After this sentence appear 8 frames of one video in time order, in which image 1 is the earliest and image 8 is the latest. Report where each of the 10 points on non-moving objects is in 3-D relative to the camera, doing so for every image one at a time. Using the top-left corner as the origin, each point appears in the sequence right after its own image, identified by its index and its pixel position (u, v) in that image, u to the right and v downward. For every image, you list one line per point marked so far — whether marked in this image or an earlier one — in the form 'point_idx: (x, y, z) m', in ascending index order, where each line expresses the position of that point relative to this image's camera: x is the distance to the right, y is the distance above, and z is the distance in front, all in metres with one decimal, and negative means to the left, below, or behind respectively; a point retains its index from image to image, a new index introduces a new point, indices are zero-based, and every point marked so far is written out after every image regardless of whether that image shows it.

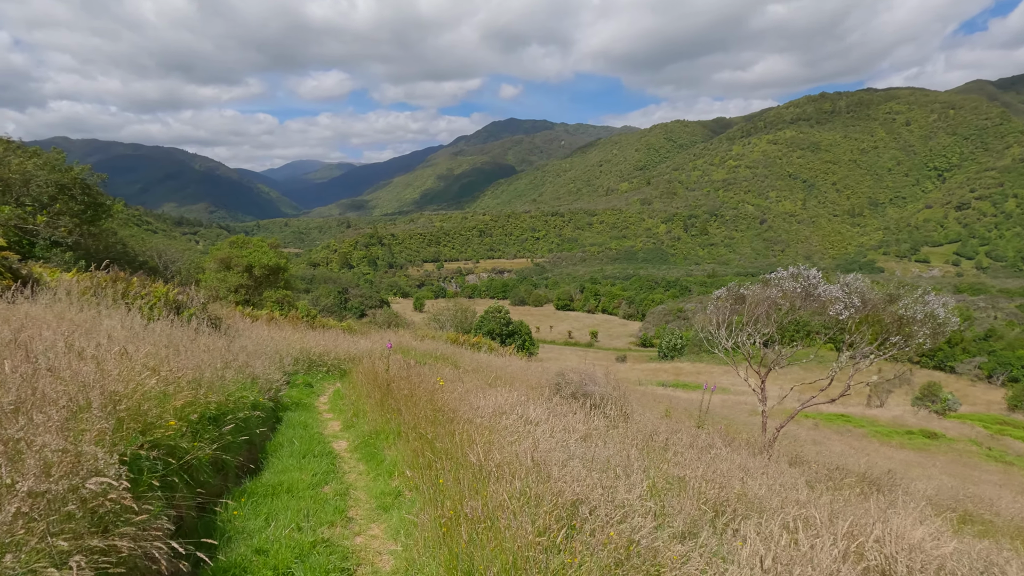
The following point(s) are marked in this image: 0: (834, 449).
0: (+5.6, -2.8, +9.3) m
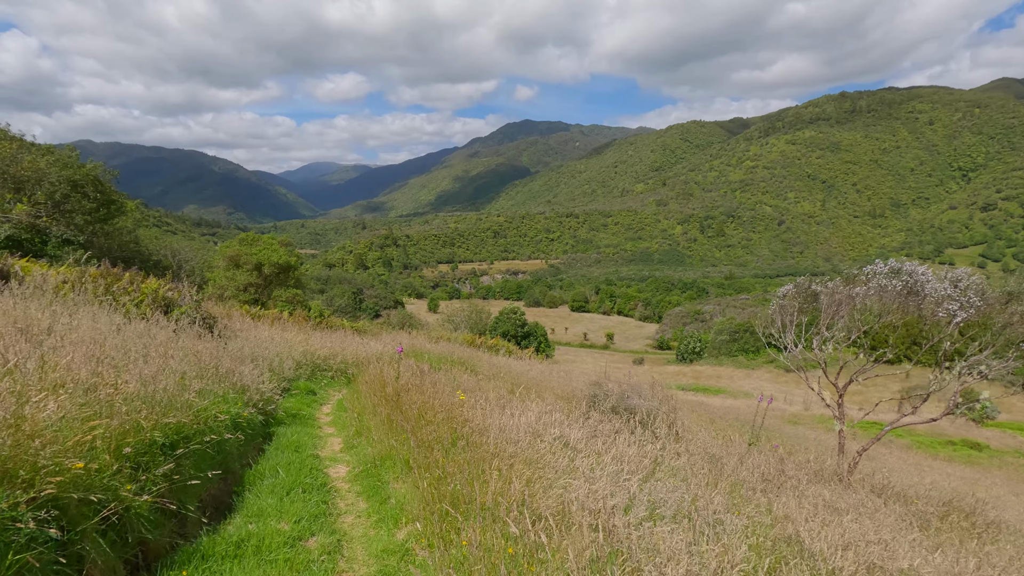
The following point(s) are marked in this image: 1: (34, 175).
0: (+5.9, -2.8, +8.3) m
1: (-16.8, +3.9, +18.9) m
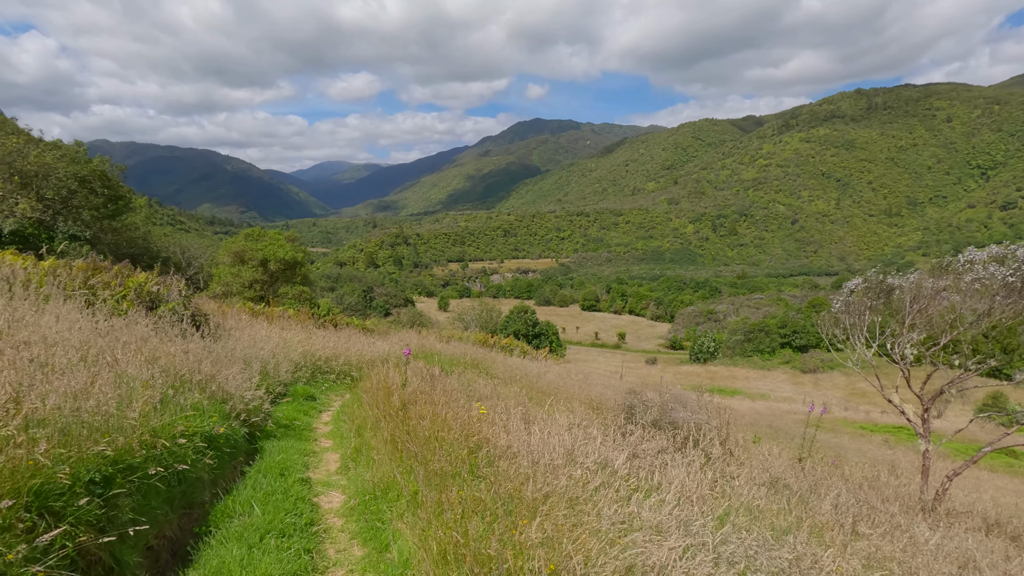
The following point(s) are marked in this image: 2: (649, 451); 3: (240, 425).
0: (+6.2, -2.7, +7.6) m
1: (-16.3, +4.1, +18.6) m
2: (+0.9, -1.0, +3.5) m
3: (-1.8, -0.9, +3.6) m
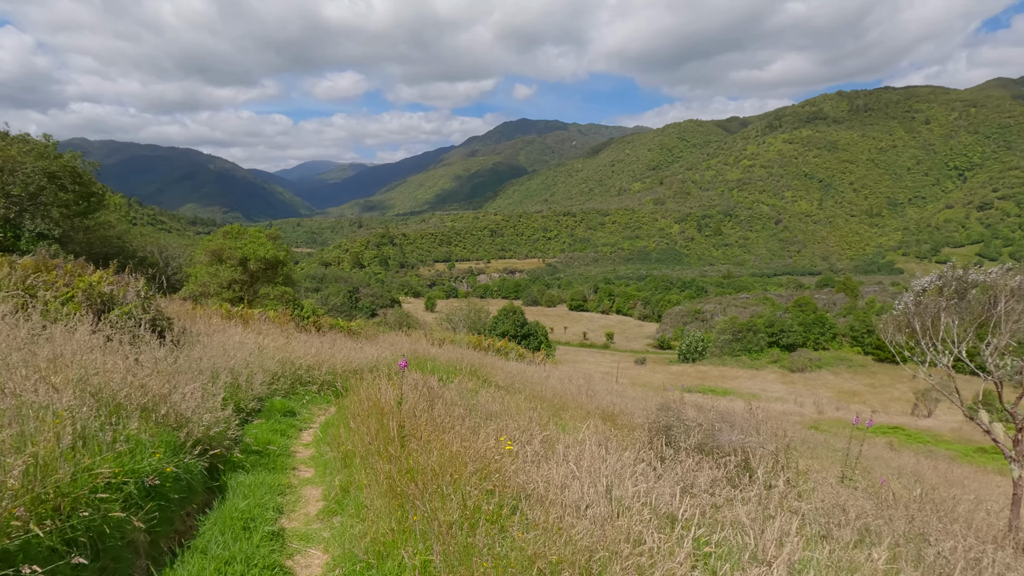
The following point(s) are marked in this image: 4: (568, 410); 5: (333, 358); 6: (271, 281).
0: (+6.2, -2.7, +7.1) m
1: (-16.6, +4.0, +17.5) m
2: (+1.0, -1.0, +2.8) m
3: (-1.7, -0.9, +2.9) m
4: (+0.5, -1.2, +5.2) m
5: (-2.1, -0.8, +6.2) m
6: (-8.2, +0.3, +18.3) m
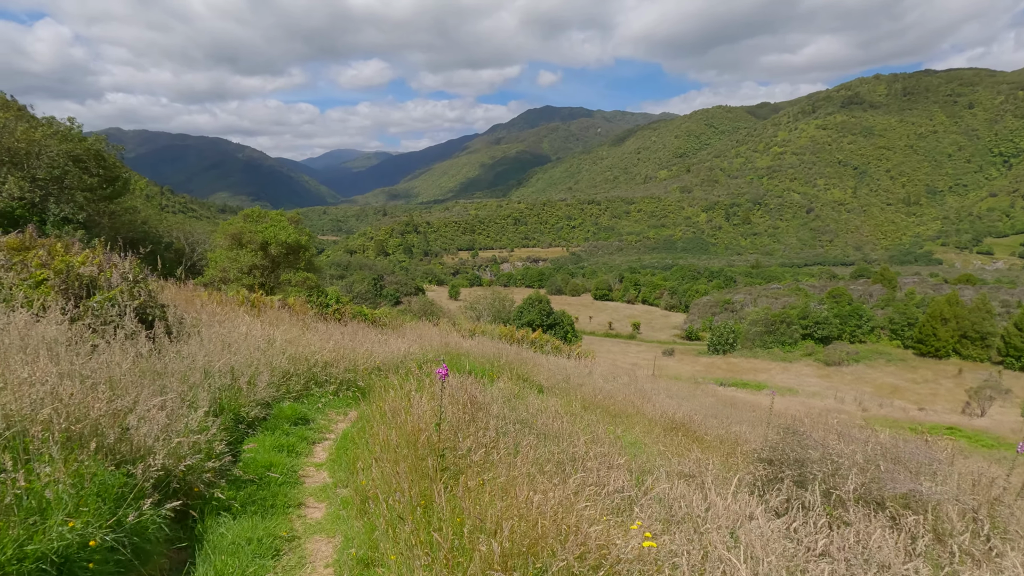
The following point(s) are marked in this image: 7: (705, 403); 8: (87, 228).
0: (+6.7, -2.6, +5.9) m
1: (-15.5, +4.5, +17.2) m
2: (+1.3, -1.0, +1.9) m
3: (-1.3, -0.8, +2.0) m
4: (+1.0, -1.1, +4.2) m
5: (-1.6, -0.6, +5.3) m
6: (-7.2, +0.7, +17.7) m
7: (+3.1, -1.9, +8.8) m
8: (-15.0, +2.1, +18.8) m
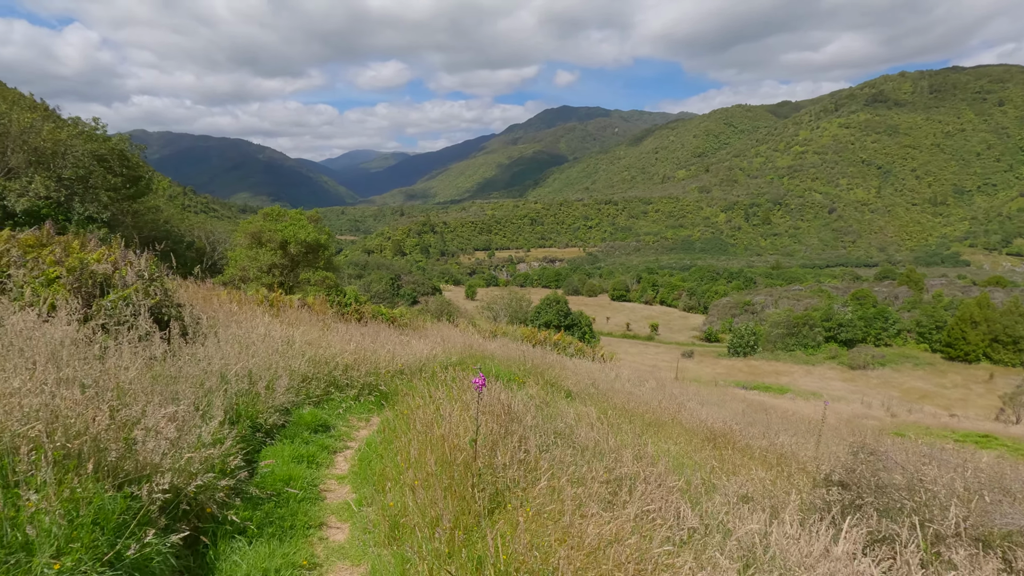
0: (+7.0, -2.6, +5.5) m
1: (-14.9, +4.6, +17.4) m
2: (+1.5, -1.0, +1.6) m
3: (-1.2, -0.8, +1.8) m
4: (+1.2, -1.1, +3.9) m
5: (-1.3, -0.6, +5.1) m
6: (-6.6, +0.7, +17.6) m
7: (+3.5, -1.9, +8.4) m
8: (-14.3, +2.2, +19.0) m
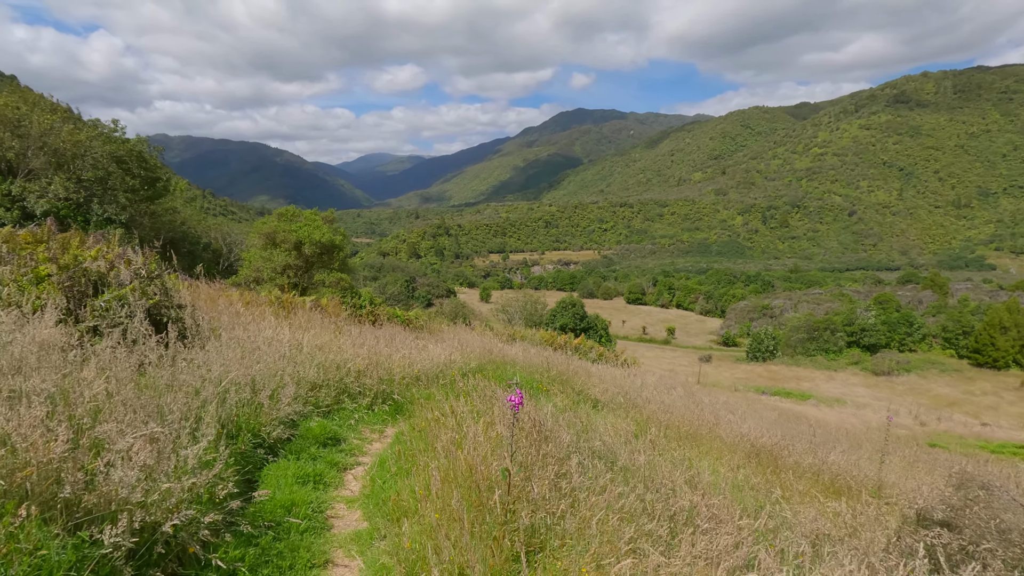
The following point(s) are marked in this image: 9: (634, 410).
0: (+7.2, -2.7, +4.9) m
1: (-14.3, +4.6, +17.4) m
2: (+1.6, -1.0, +1.1) m
3: (-1.0, -0.8, +1.4) m
4: (+1.4, -1.1, +3.5) m
5: (-1.1, -0.6, +4.8) m
6: (-6.0, +0.7, +17.4) m
7: (+3.8, -1.9, +7.9) m
8: (-13.7, +2.2, +19.0) m
9: (+1.1, -1.1, +4.9) m
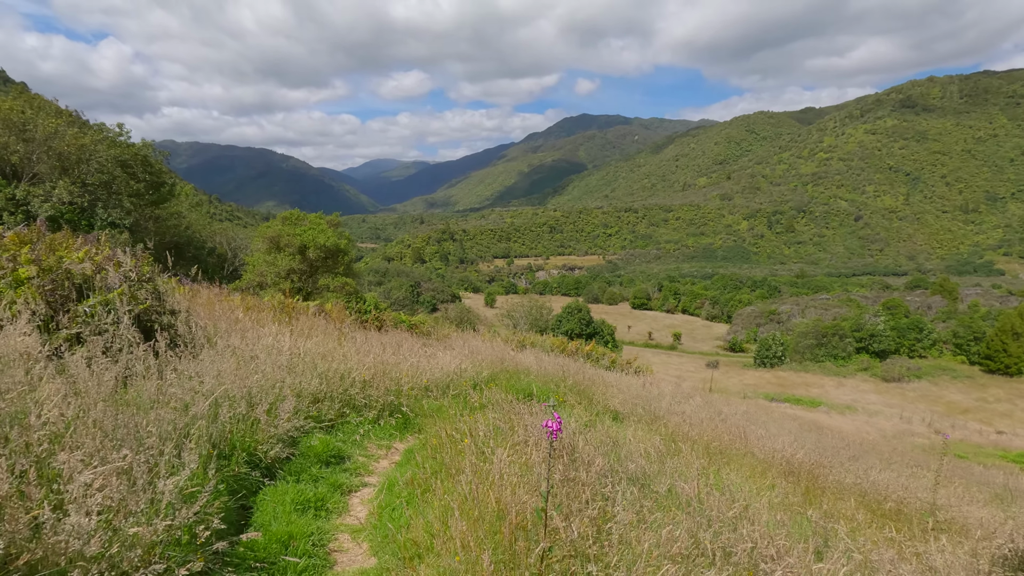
0: (+7.3, -2.7, +4.5) m
1: (-14.1, +4.4, +17.3) m
2: (+1.7, -1.0, +0.8) m
3: (-0.9, -0.8, +1.1) m
4: (+1.5, -1.1, +3.2) m
5: (-1.0, -0.7, +4.5) m
6: (-5.8, +0.5, +17.1) m
7: (+4.0, -2.0, +7.6) m
8: (-13.4, +2.0, +18.9) m
9: (+1.2, -1.1, +4.5) m
